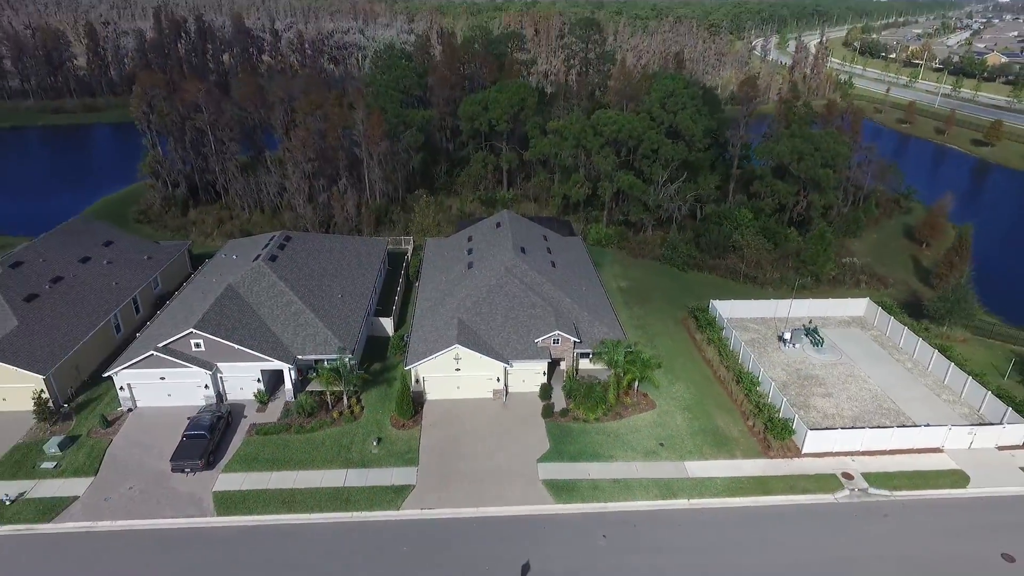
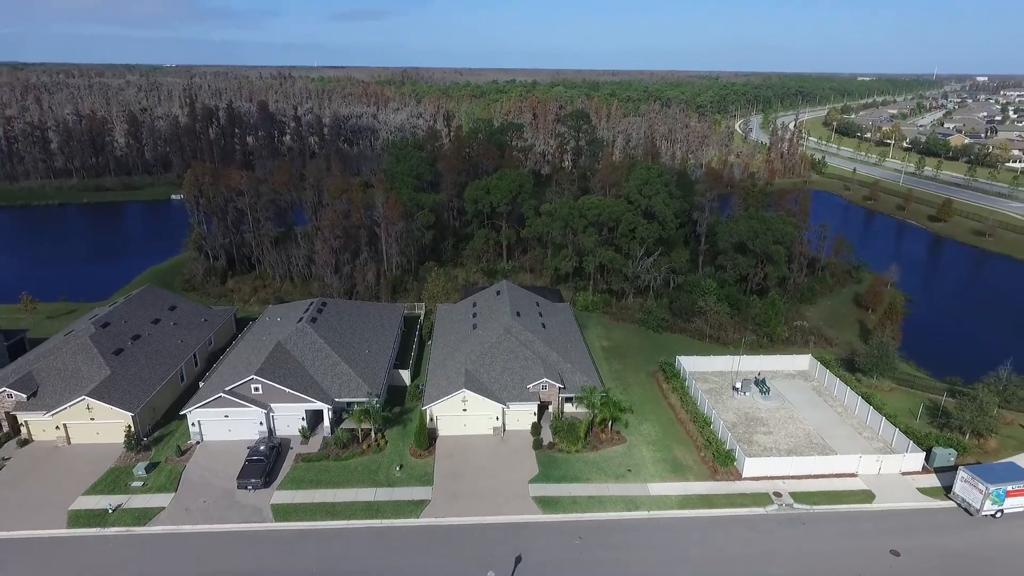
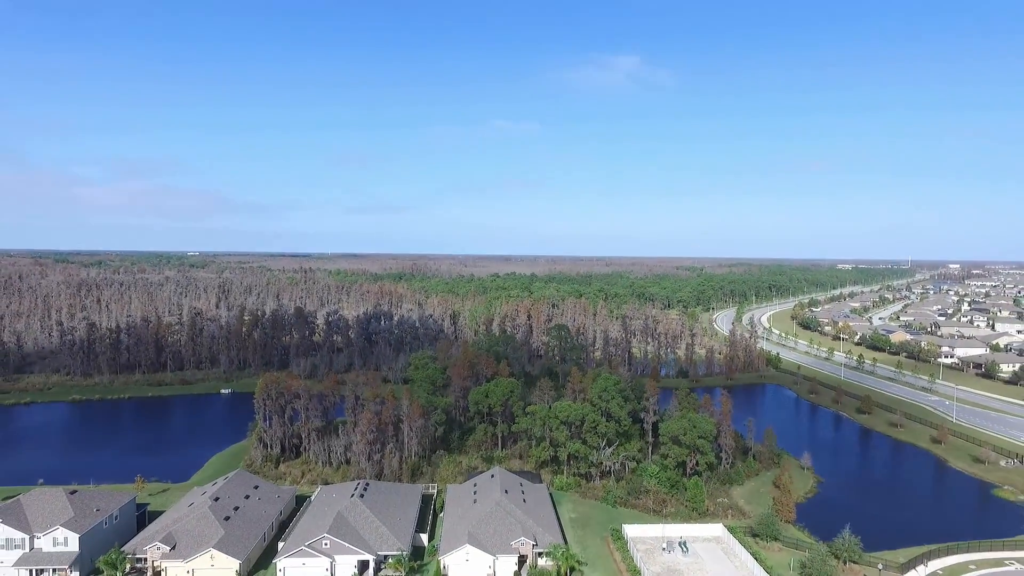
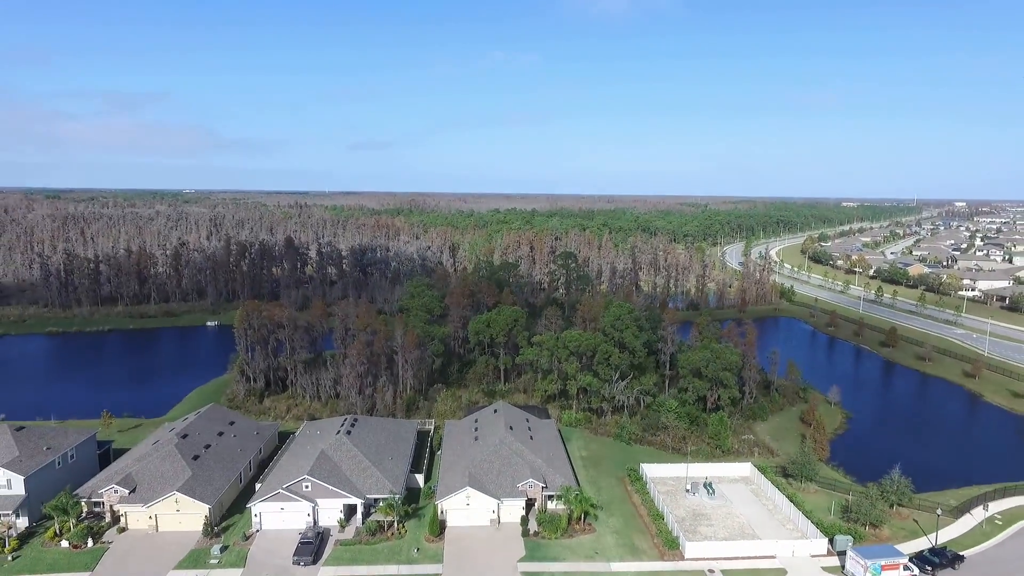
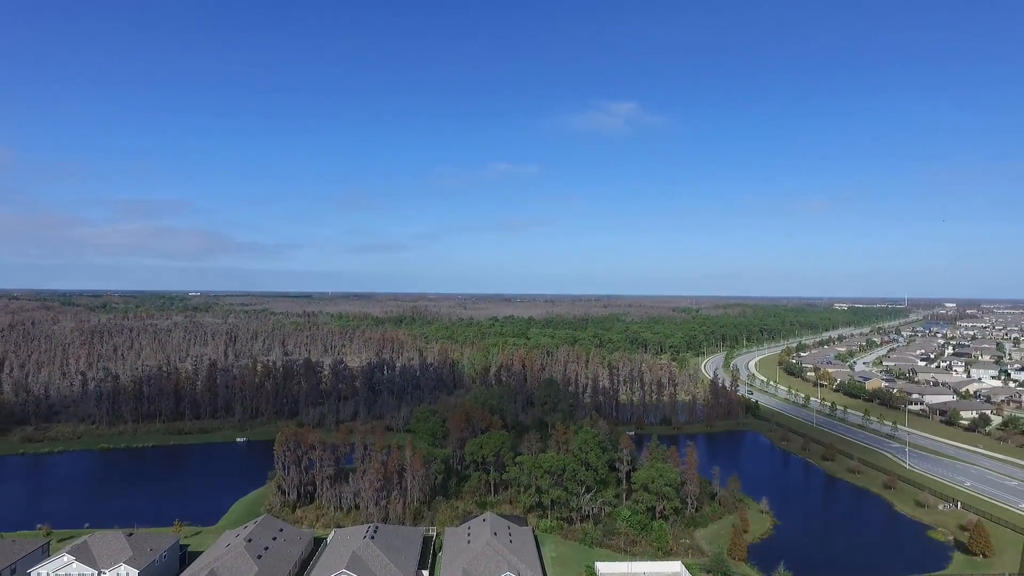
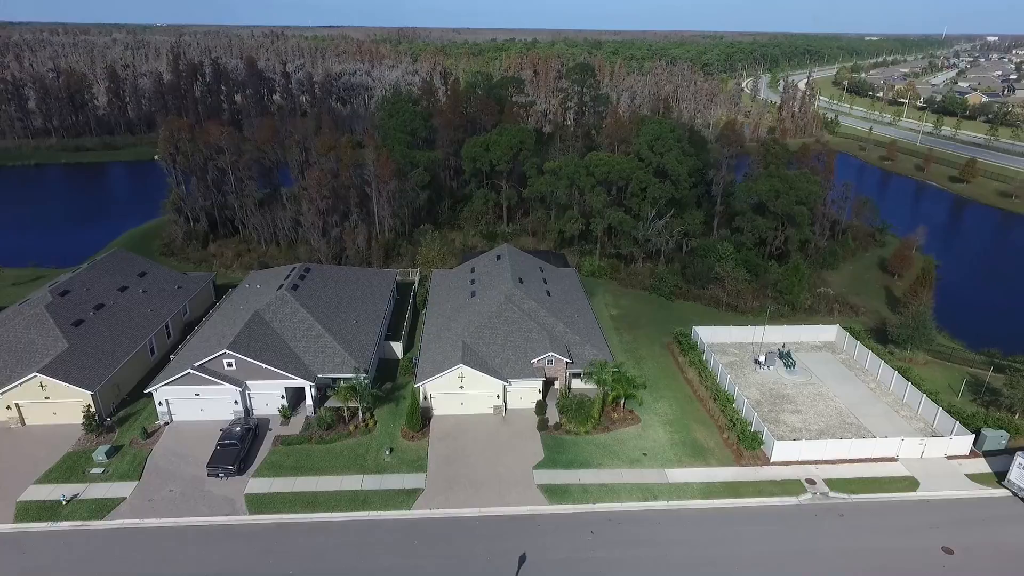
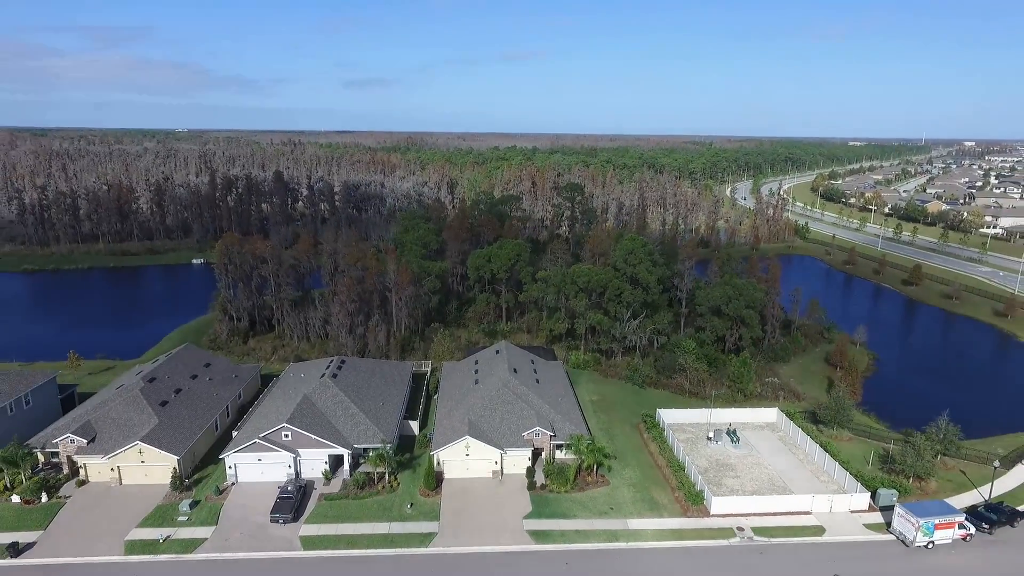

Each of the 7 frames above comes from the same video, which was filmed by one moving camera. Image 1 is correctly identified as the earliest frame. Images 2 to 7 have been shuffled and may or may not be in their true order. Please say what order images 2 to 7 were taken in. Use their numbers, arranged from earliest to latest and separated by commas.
6, 2, 7, 4, 3, 5
